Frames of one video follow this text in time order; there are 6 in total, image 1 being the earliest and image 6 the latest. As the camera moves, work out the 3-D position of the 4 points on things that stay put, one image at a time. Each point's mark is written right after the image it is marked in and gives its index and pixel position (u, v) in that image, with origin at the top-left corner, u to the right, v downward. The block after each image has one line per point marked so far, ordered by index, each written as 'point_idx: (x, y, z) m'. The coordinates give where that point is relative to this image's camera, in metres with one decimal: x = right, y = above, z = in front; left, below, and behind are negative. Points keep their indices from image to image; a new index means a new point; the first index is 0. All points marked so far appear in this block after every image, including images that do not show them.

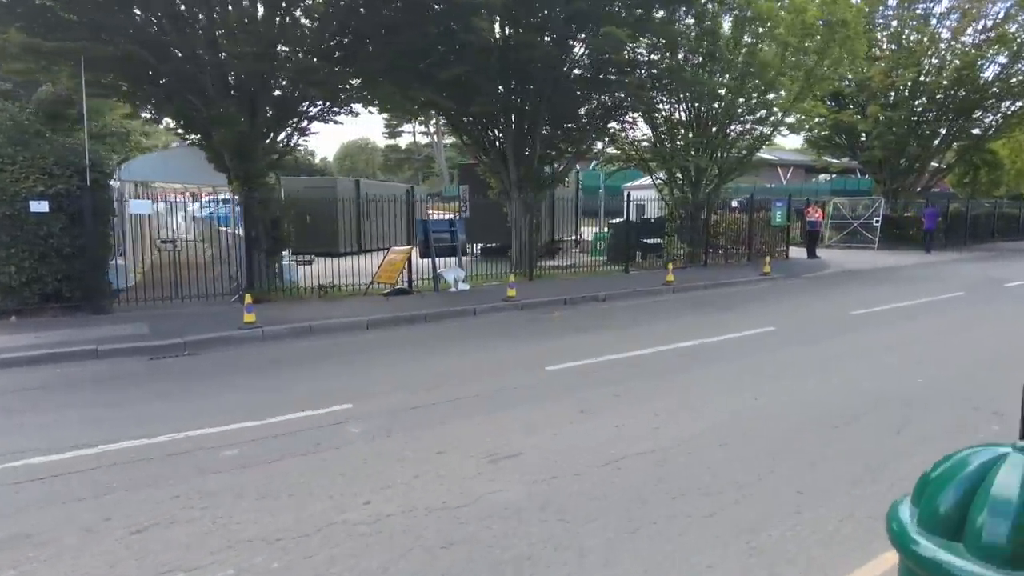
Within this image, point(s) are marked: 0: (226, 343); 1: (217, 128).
0: (-4.4, -0.8, +10.1) m
1: (-5.9, +3.2, +13.1) m
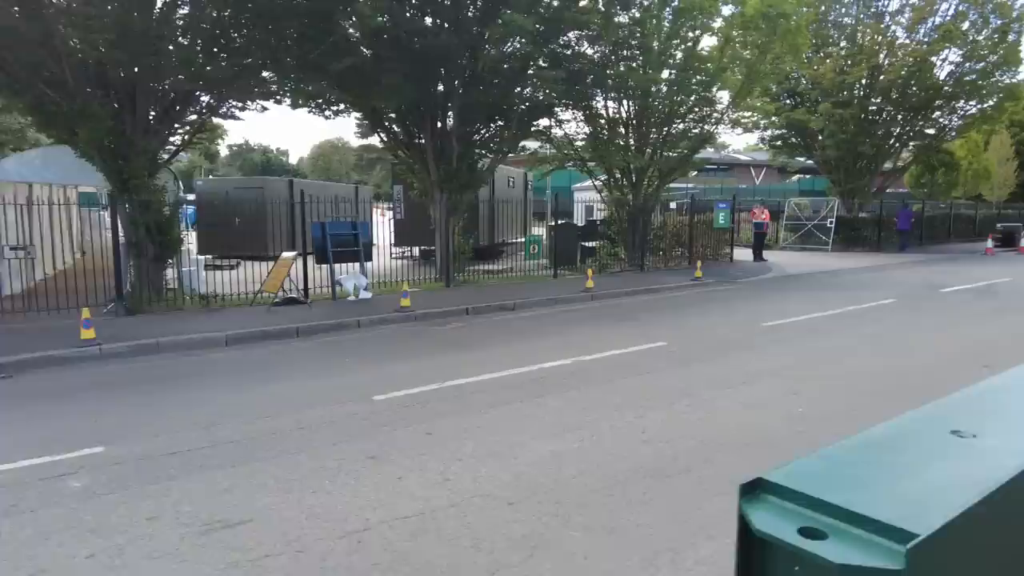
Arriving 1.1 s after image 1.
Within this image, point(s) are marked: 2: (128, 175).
0: (-6.2, -1.0, +8.9) m
1: (-7.8, +3.0, +12.0) m
2: (-7.6, +2.2, +12.9) m
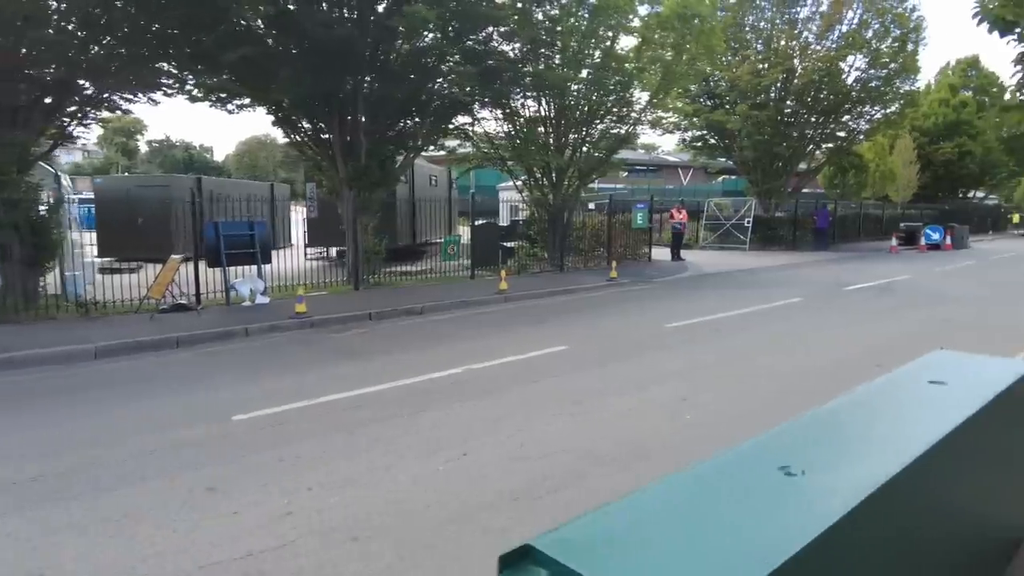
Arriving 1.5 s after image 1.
0: (-7.5, -1.1, +7.9) m
1: (-9.5, +2.9, +10.7) m
2: (-9.3, +2.1, +11.7) m
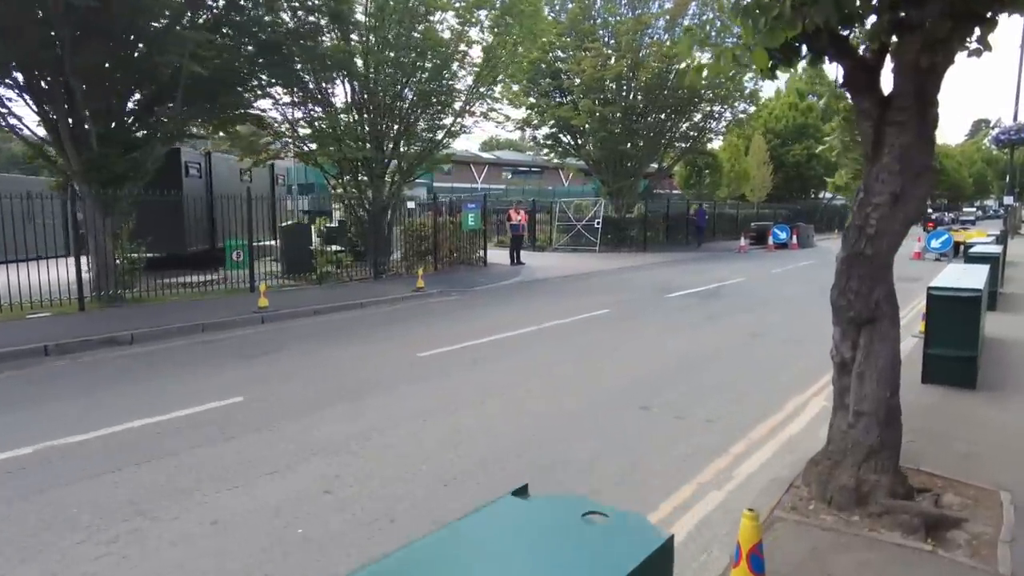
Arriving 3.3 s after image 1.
0: (-10.5, -1.6, +4.2) m
1: (-13.0, +2.4, +6.8) m
2: (-12.9, +1.6, +7.8) m
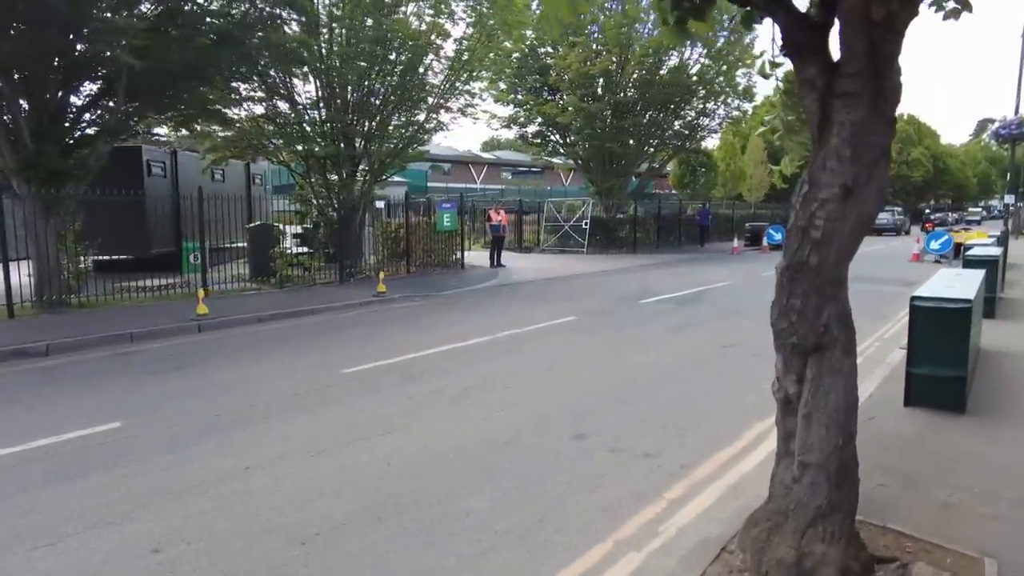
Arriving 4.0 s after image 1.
0: (-11.2, -1.6, +3.5) m
1: (-13.7, +2.3, +6.0) m
2: (-13.6, +1.5, +7.0) m
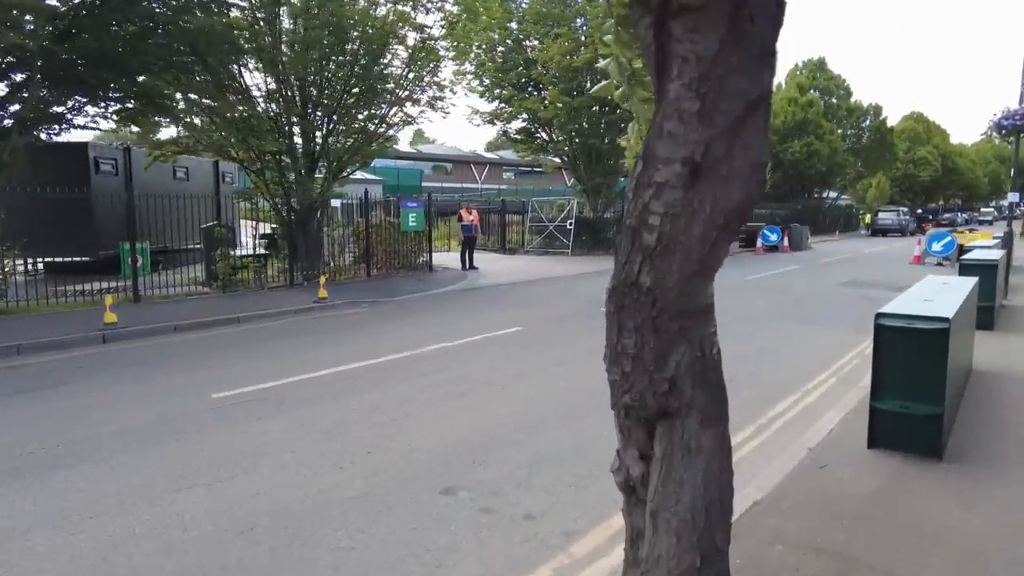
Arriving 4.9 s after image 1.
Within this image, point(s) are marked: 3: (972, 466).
0: (-12.2, -1.7, +2.5) m
1: (-14.6, +2.3, +5.1) m
2: (-14.5, +1.5, +6.1) m
3: (+3.2, -1.2, +4.6) m
